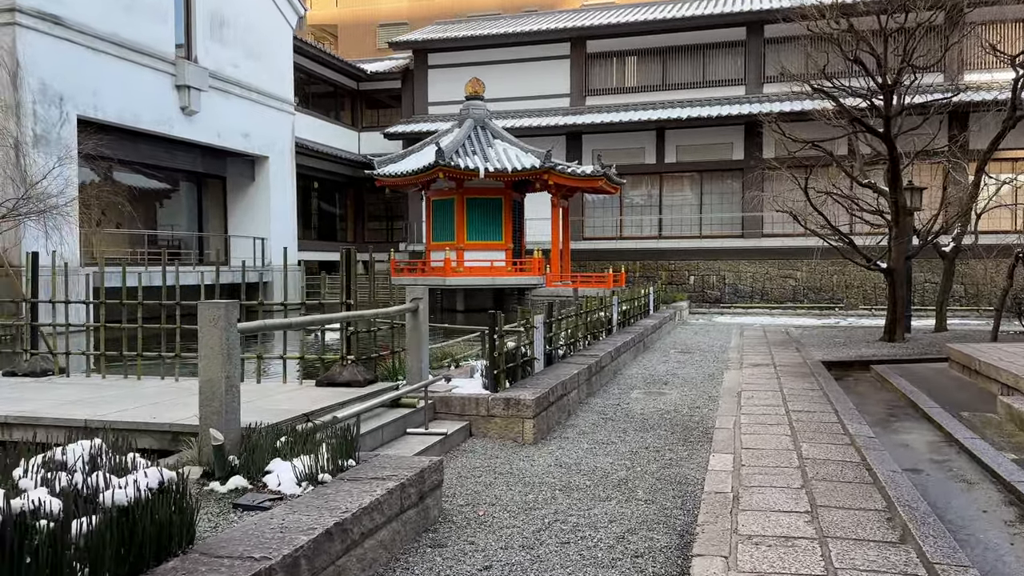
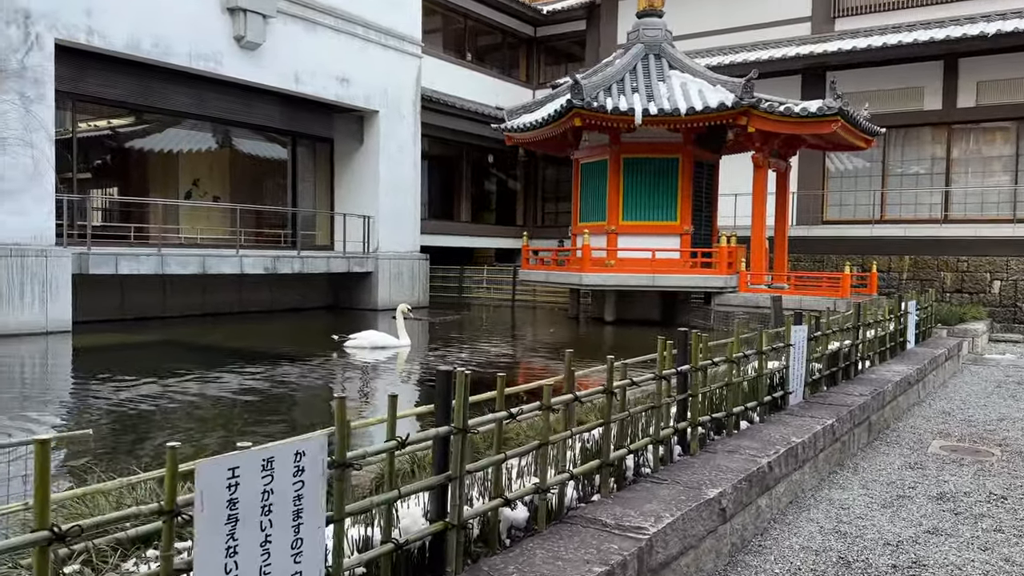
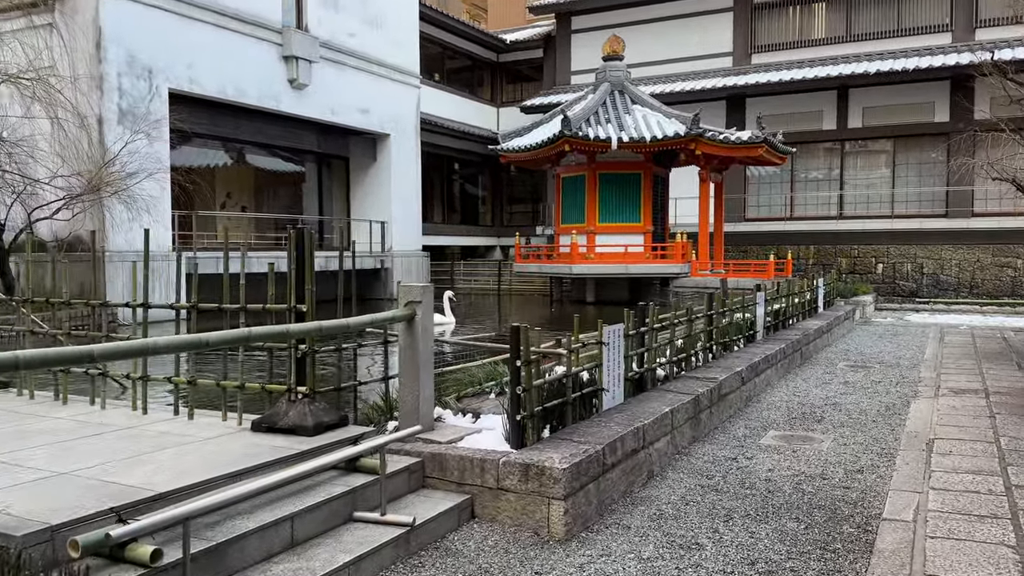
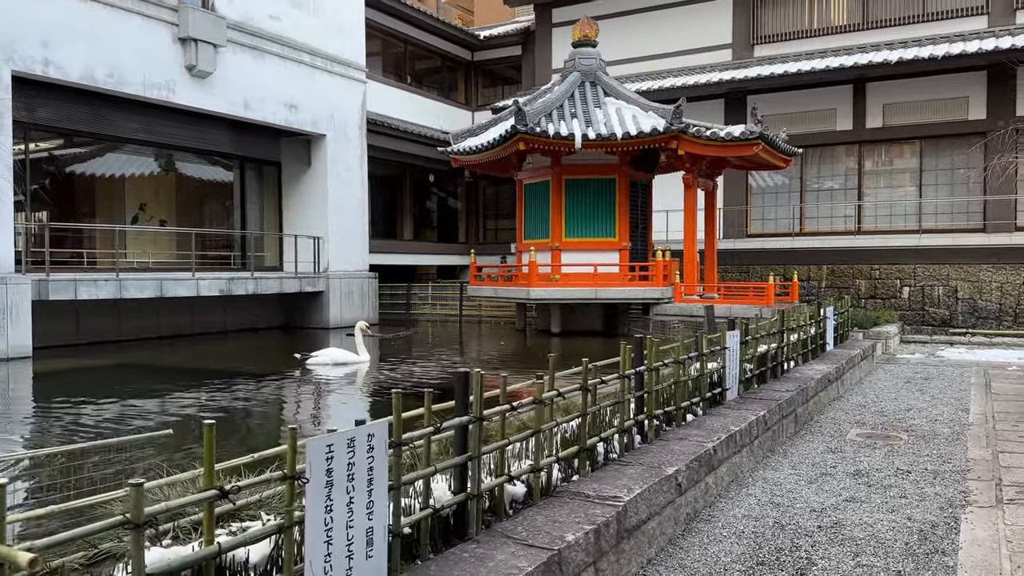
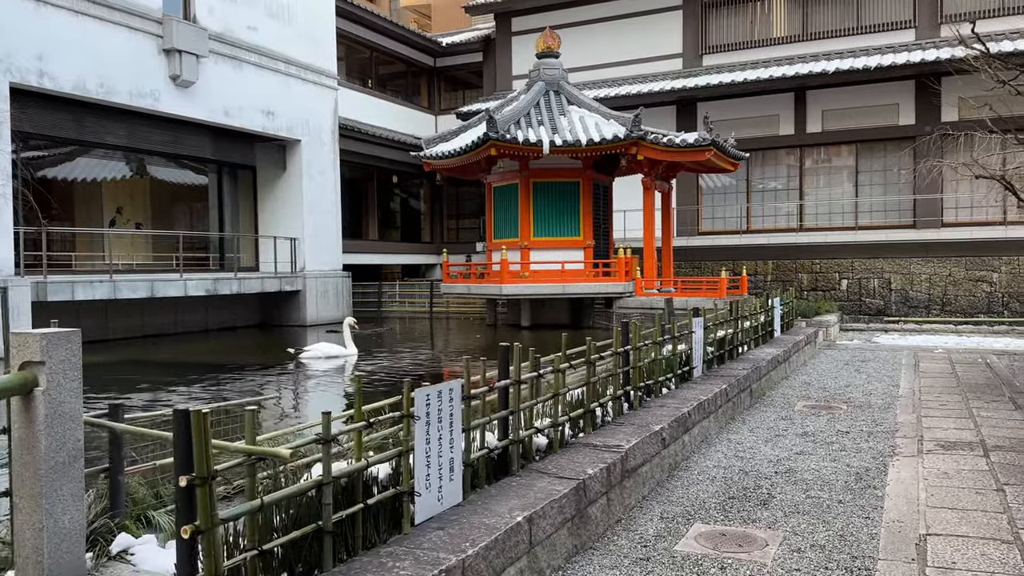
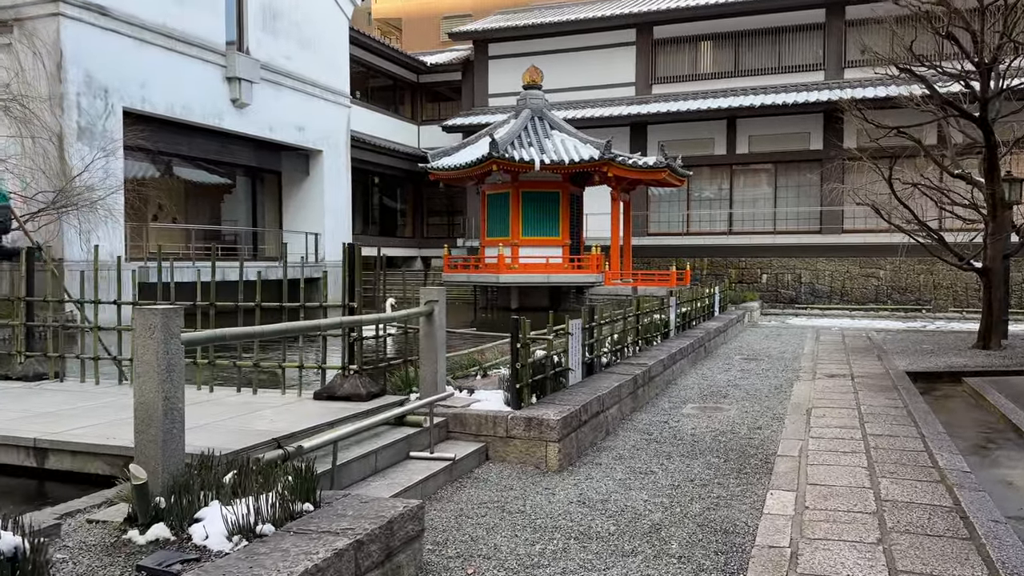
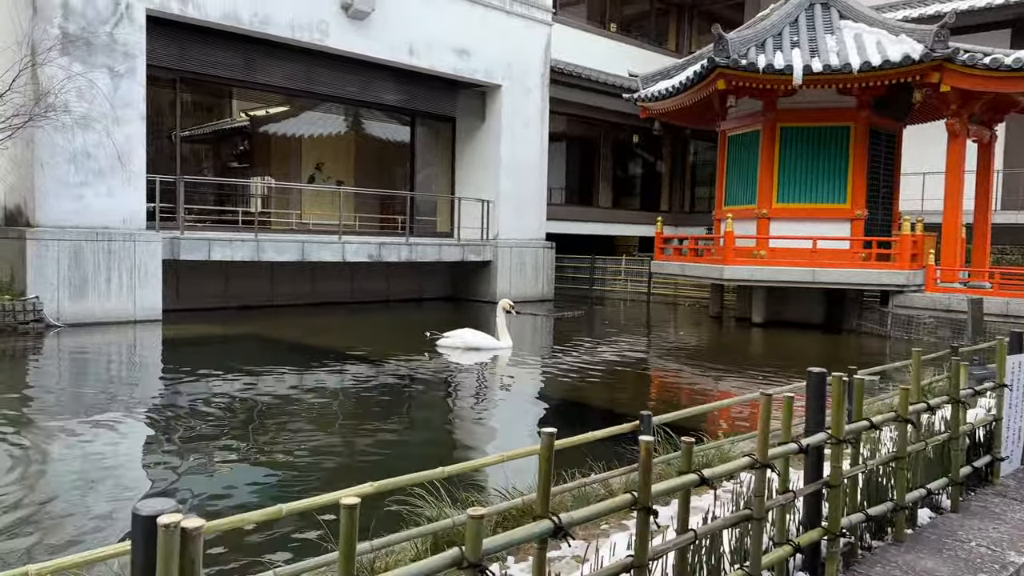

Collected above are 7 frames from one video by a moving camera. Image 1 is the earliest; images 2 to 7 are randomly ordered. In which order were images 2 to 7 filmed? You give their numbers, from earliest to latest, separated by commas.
6, 3, 5, 4, 2, 7
